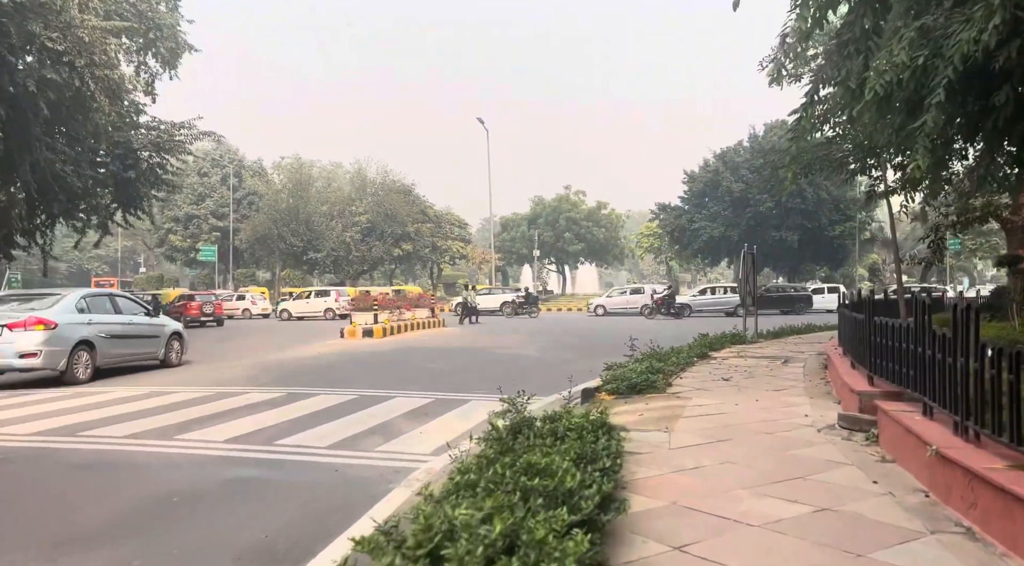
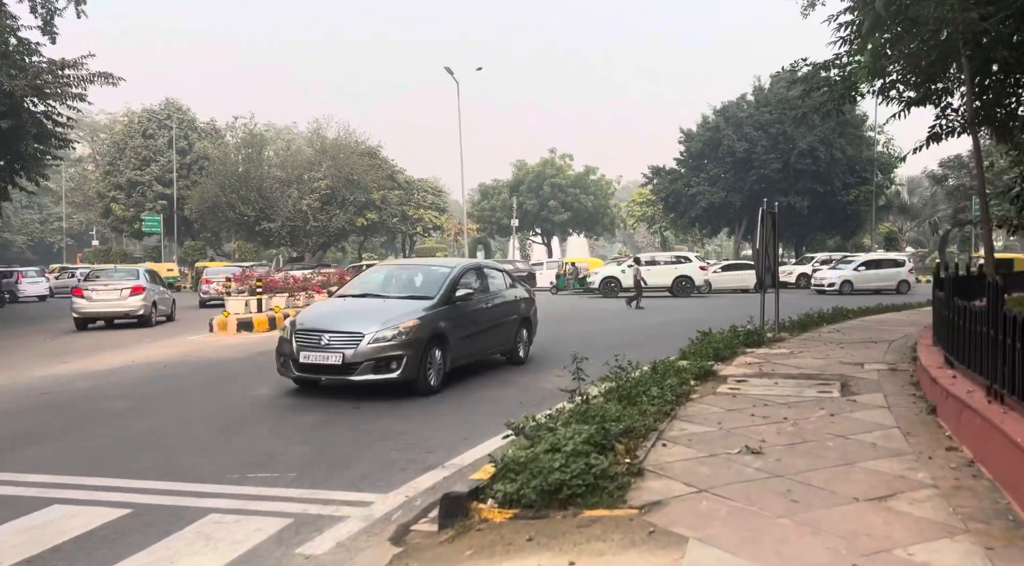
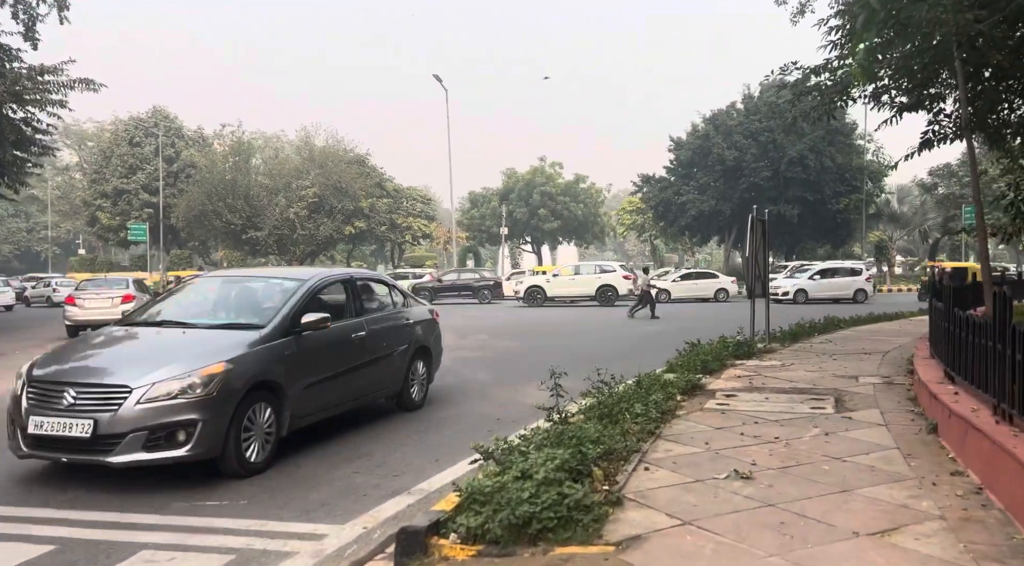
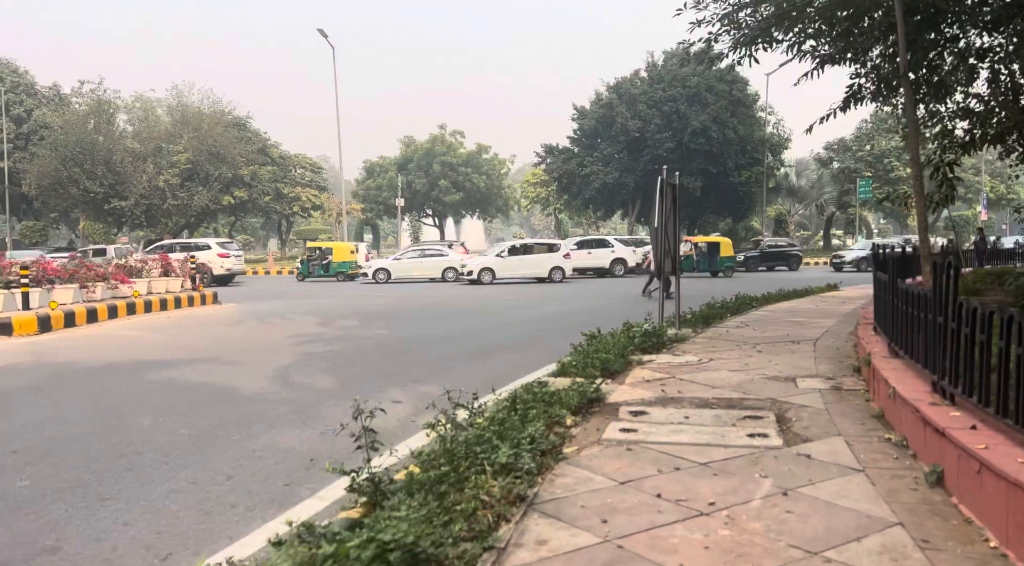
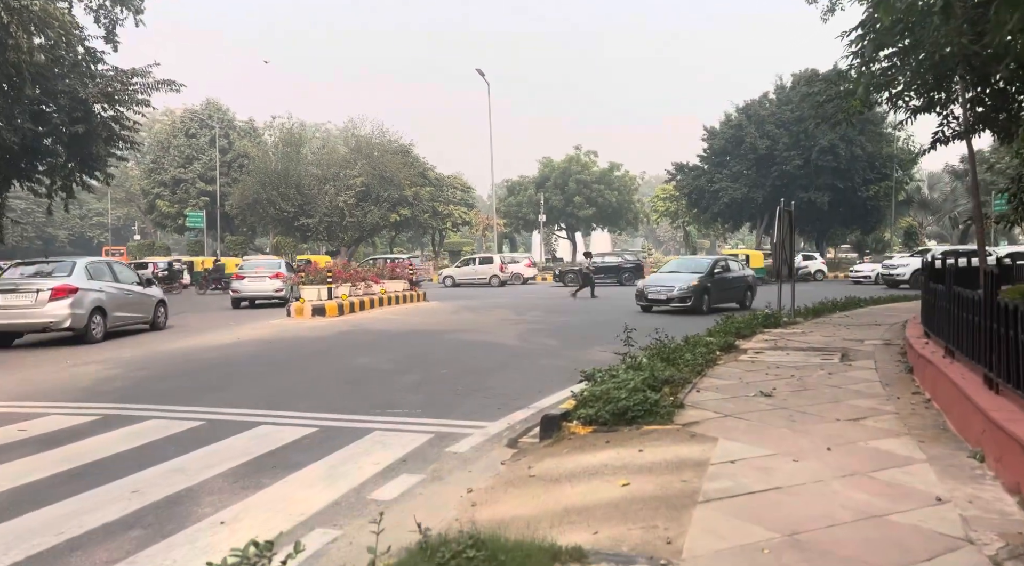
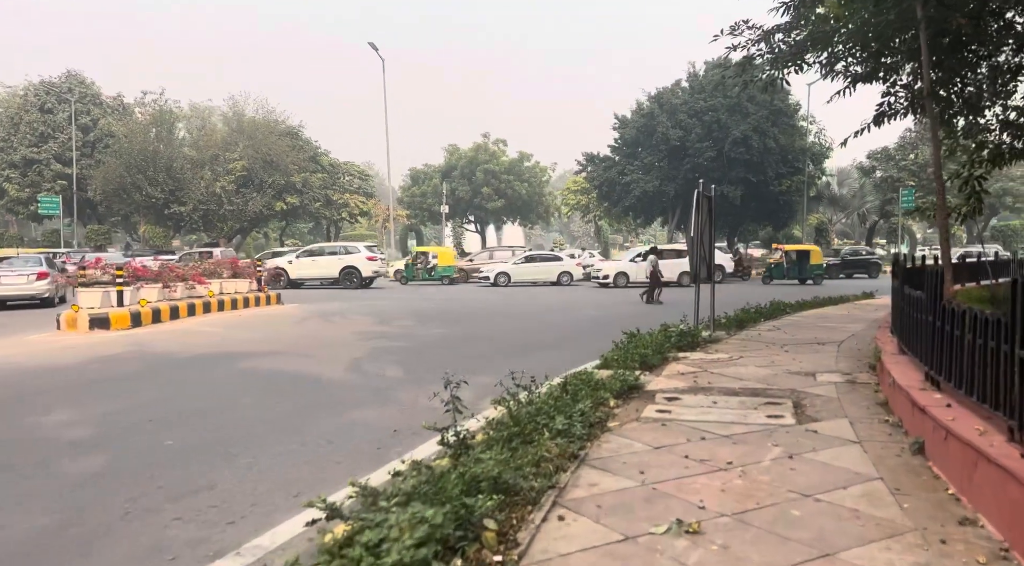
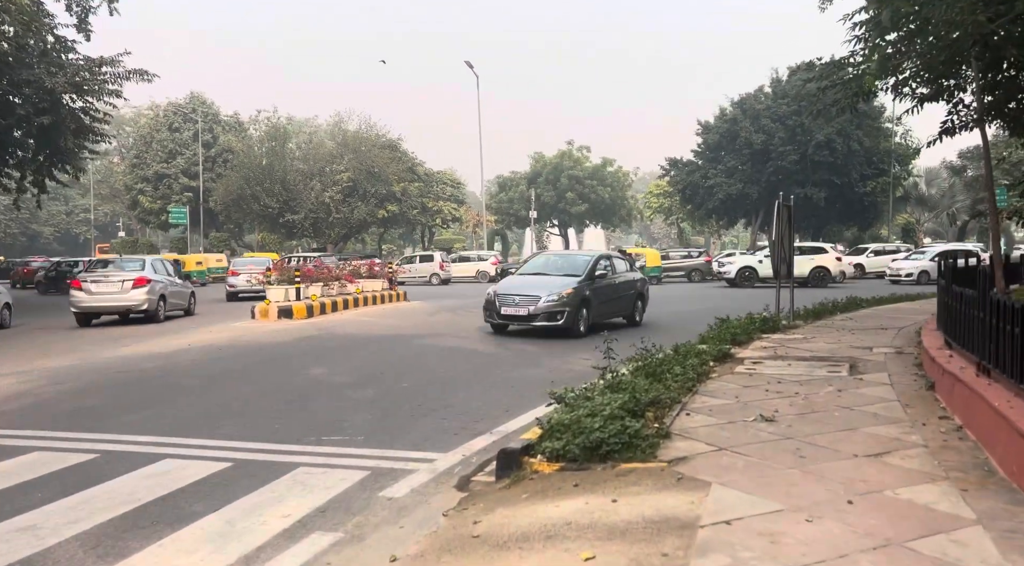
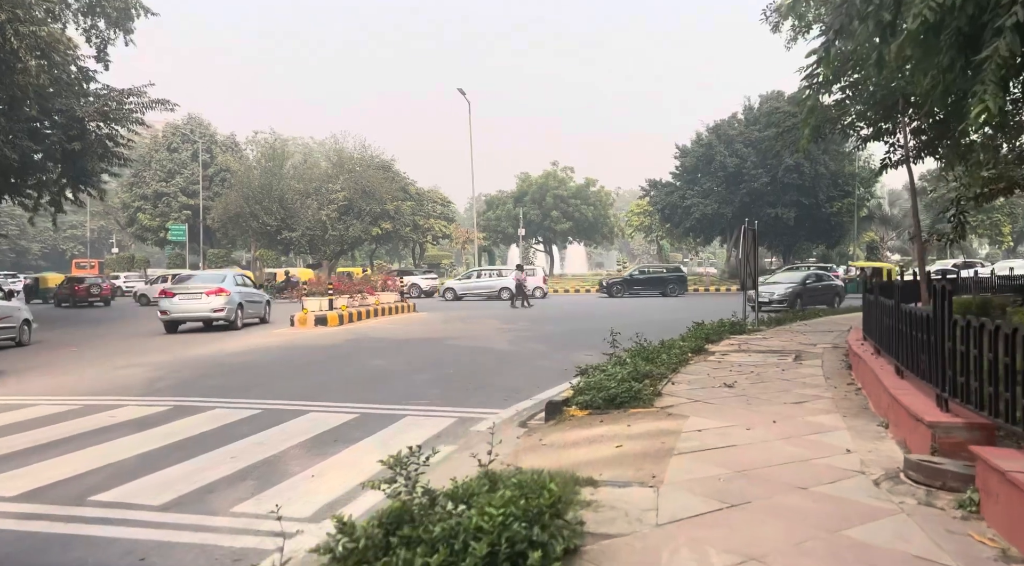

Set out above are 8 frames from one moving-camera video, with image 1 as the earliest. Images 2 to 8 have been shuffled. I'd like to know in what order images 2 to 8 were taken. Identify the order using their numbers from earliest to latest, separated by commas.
8, 5, 7, 2, 3, 6, 4
